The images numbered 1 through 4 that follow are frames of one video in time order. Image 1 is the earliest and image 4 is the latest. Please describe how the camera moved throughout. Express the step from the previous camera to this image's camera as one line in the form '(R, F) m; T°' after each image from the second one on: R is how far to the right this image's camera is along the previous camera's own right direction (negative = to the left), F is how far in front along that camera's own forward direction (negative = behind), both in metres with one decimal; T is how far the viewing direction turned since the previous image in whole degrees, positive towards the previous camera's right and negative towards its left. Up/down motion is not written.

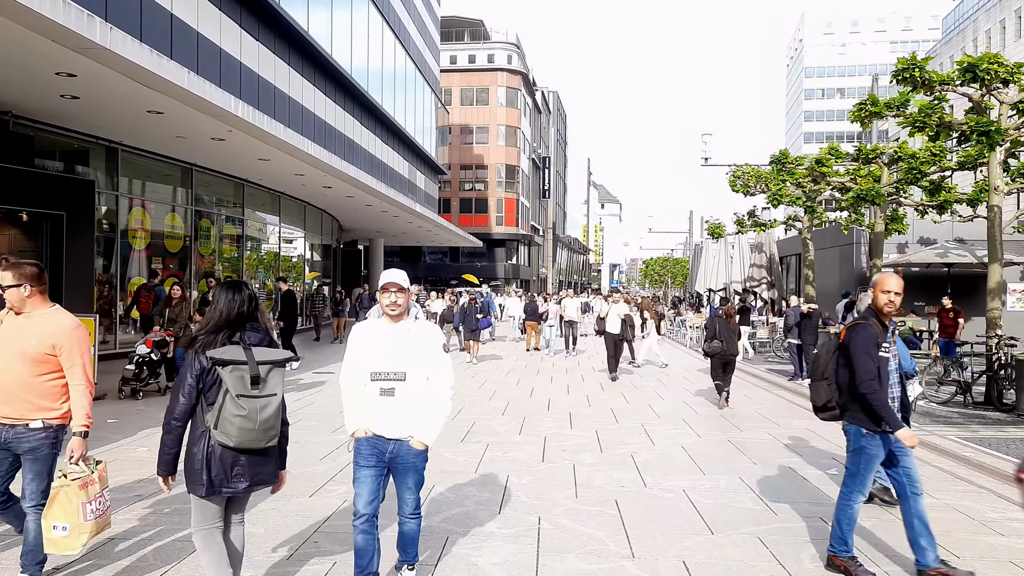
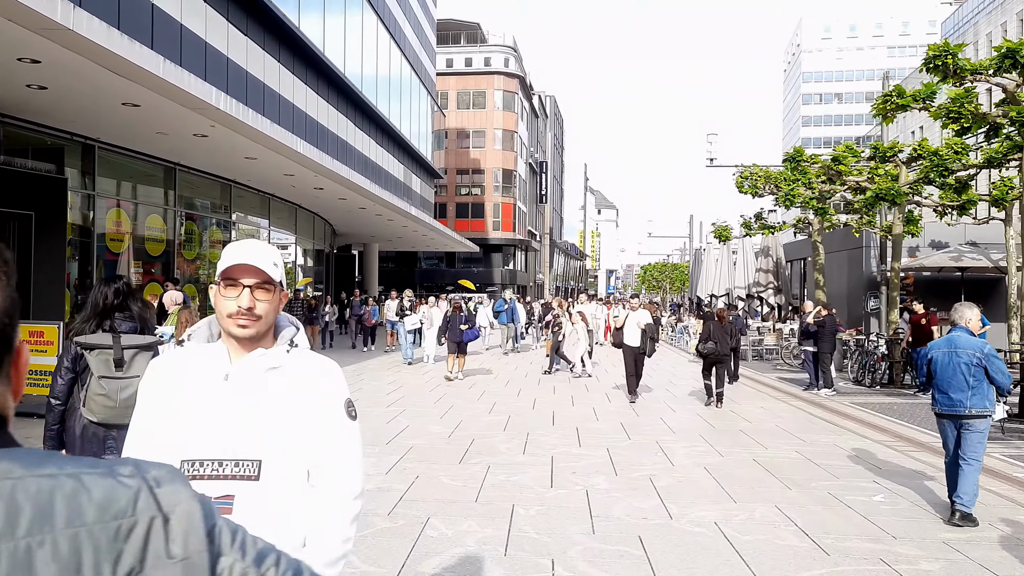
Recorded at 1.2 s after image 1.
(-0.1, +0.9) m; 0°
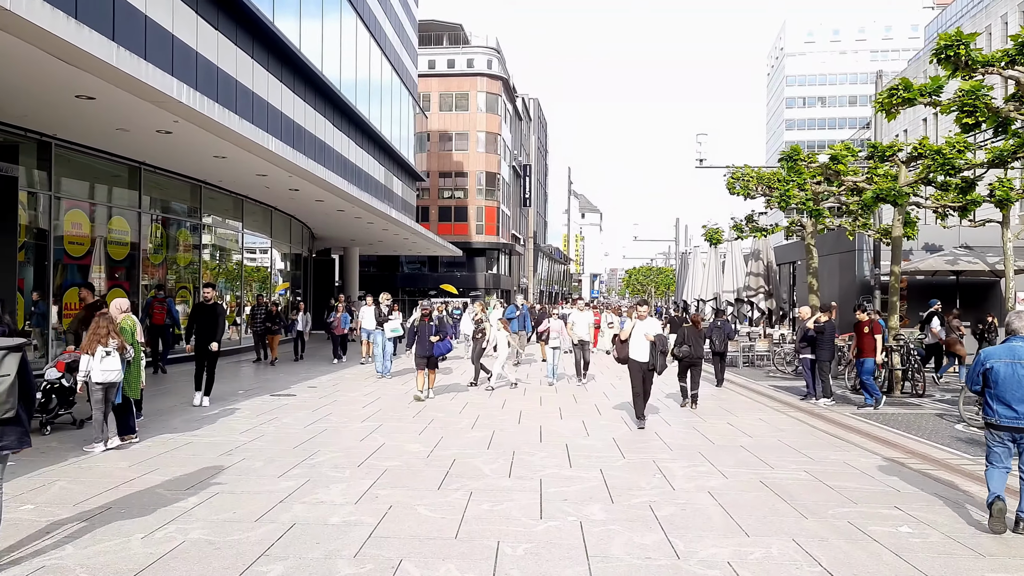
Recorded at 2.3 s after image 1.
(0.0, +0.8) m; +1°
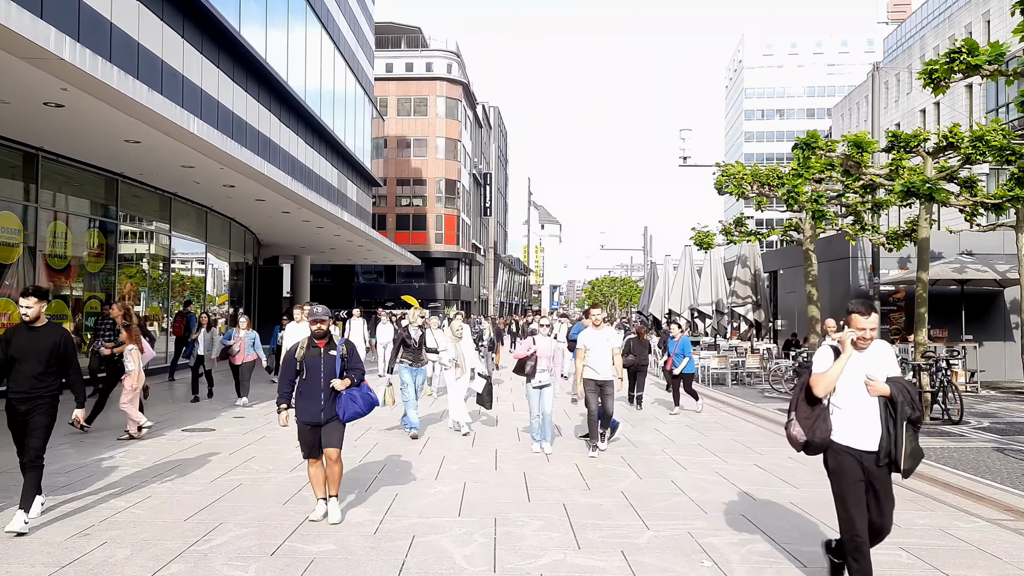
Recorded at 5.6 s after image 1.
(-0.2, +2.4) m; +3°
